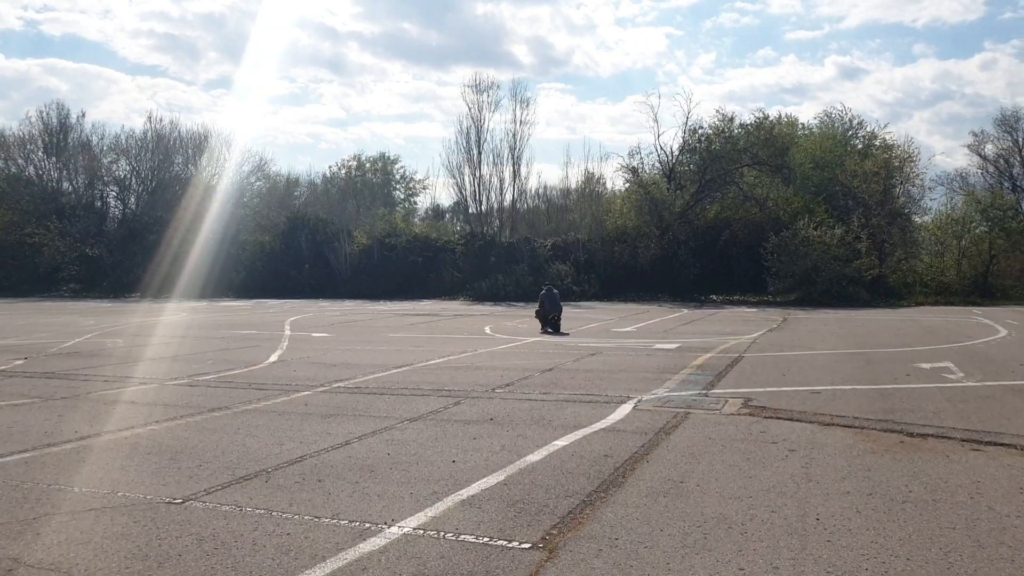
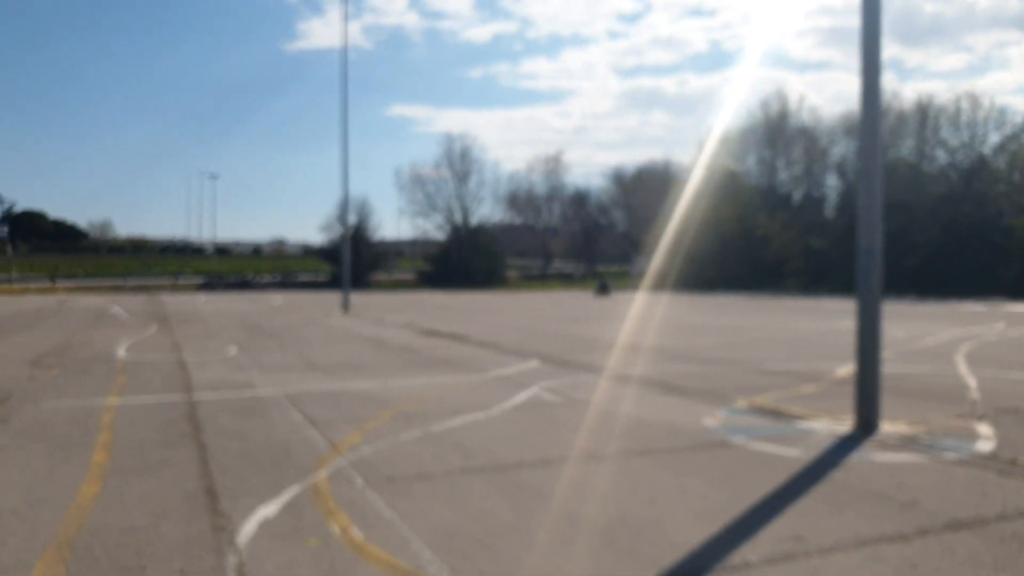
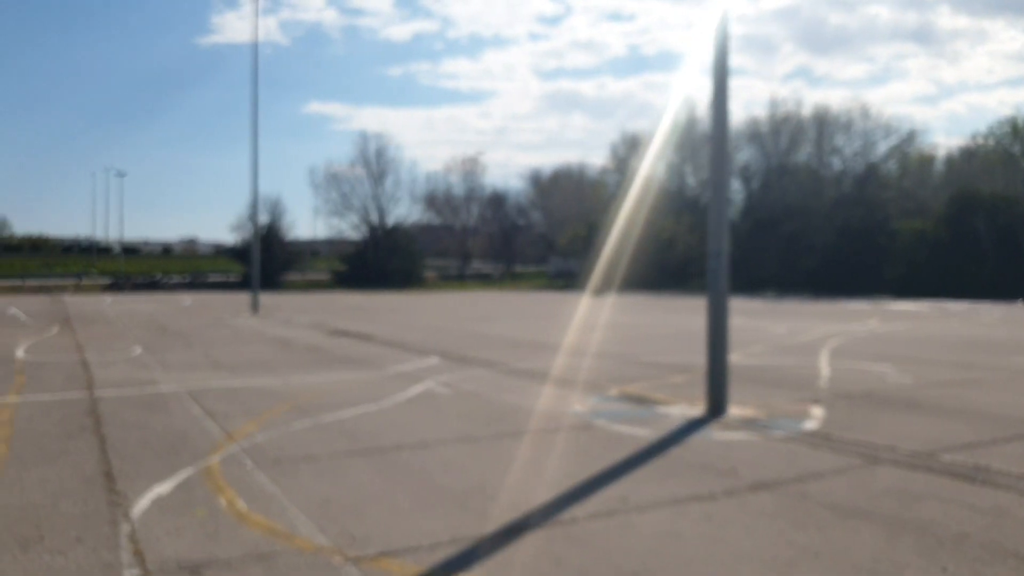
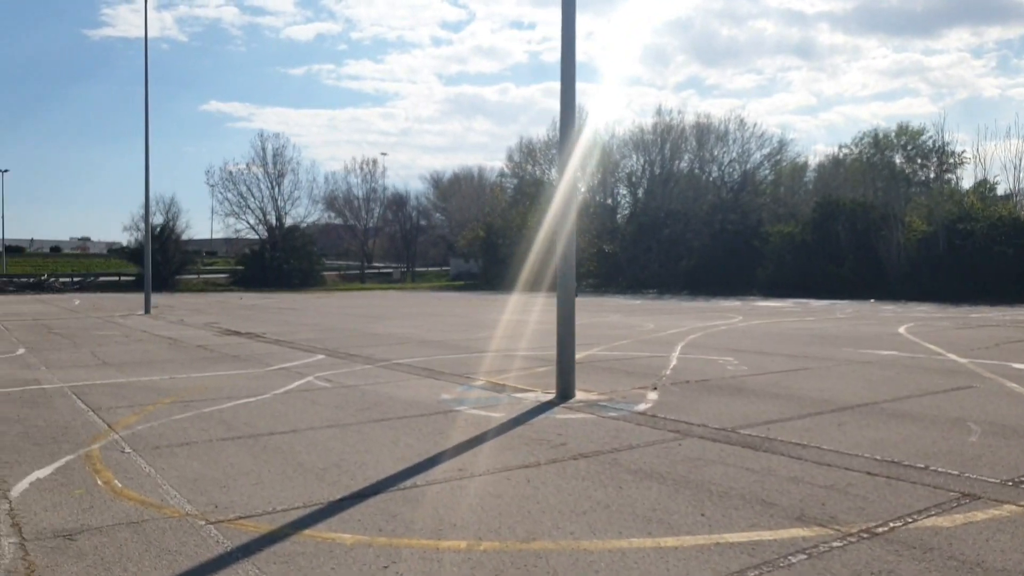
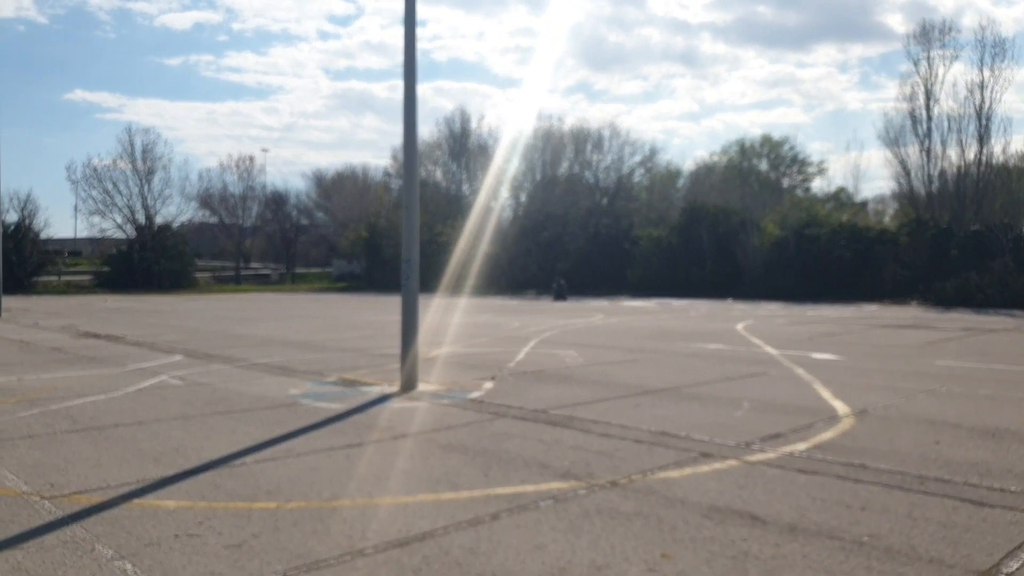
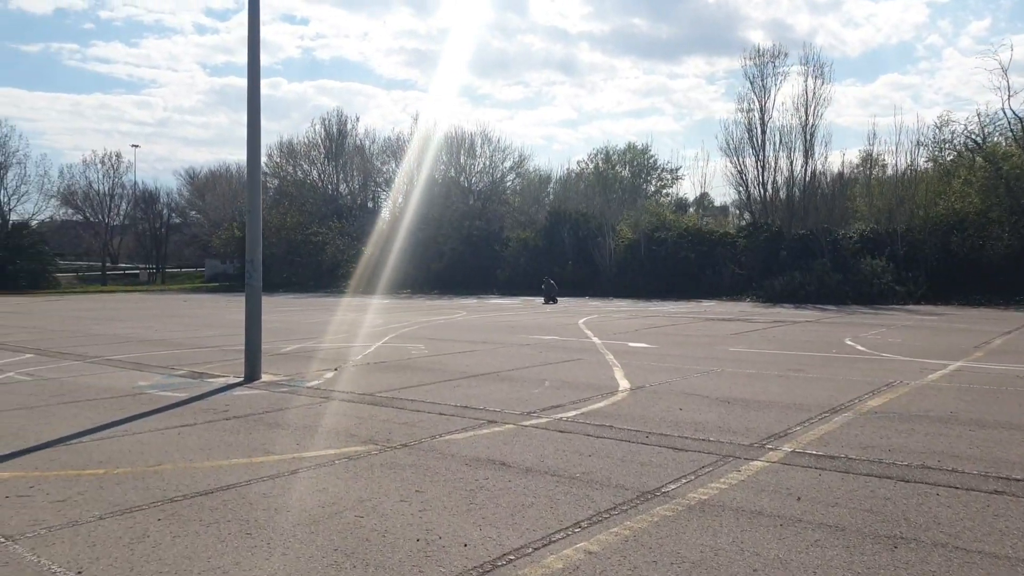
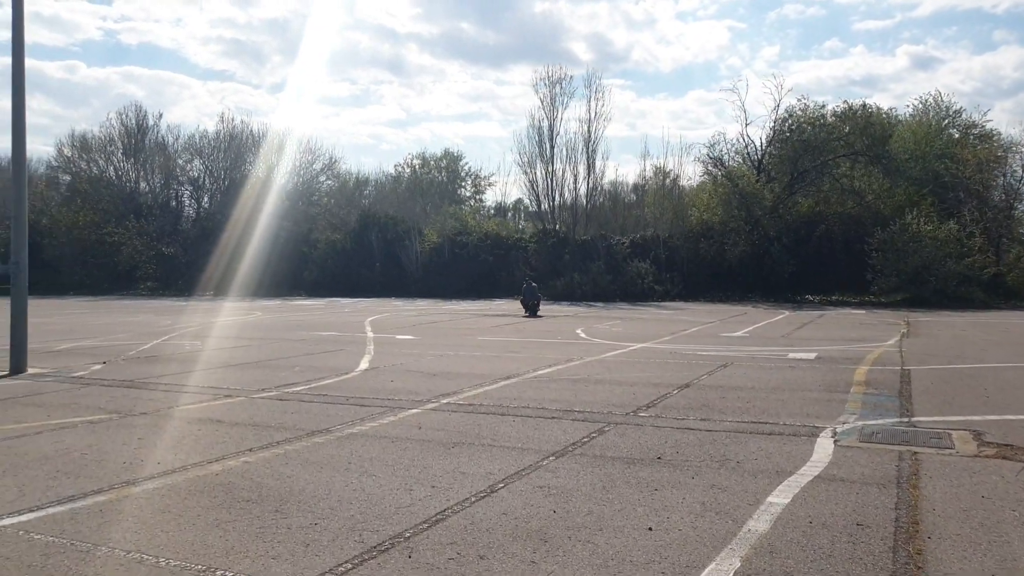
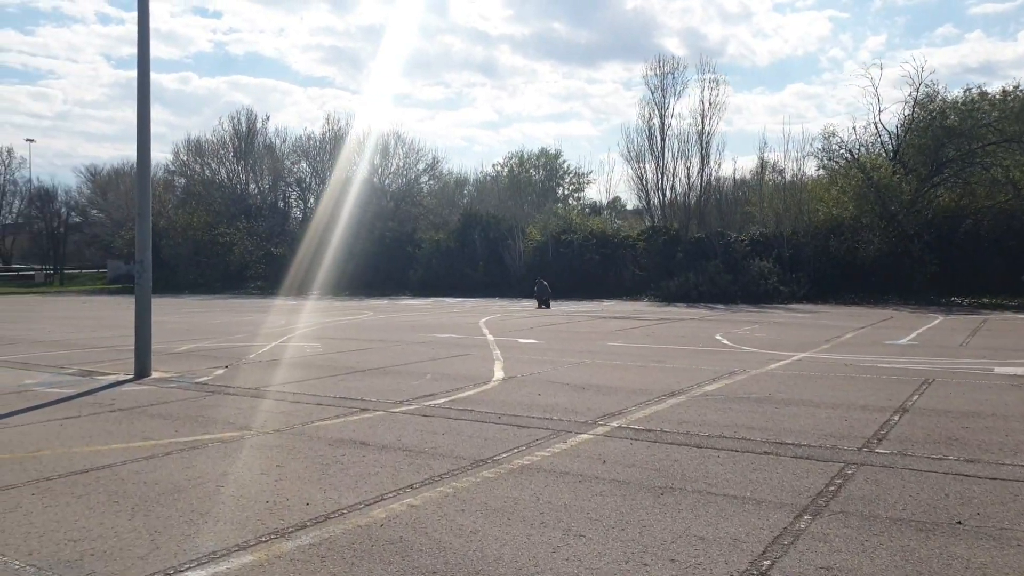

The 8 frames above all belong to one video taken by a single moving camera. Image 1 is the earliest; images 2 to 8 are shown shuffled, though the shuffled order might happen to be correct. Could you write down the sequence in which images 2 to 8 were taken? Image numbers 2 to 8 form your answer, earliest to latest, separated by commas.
7, 8, 6, 5, 4, 3, 2
